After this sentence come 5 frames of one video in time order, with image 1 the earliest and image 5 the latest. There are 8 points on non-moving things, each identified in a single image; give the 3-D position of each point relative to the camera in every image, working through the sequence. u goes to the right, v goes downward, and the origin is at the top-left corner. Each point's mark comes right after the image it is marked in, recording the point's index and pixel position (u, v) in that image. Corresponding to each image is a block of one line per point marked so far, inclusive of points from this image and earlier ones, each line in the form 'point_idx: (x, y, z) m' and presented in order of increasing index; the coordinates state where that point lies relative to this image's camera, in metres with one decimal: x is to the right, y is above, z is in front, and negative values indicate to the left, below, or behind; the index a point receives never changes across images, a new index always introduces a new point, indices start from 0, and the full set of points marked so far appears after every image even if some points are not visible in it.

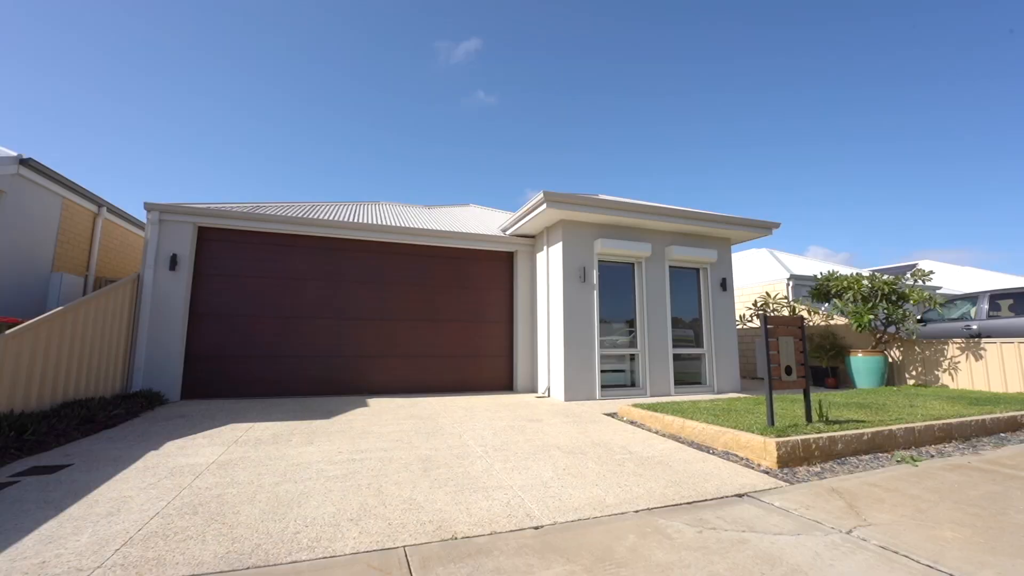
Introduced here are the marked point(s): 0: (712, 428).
0: (+2.1, -1.4, +4.5) m
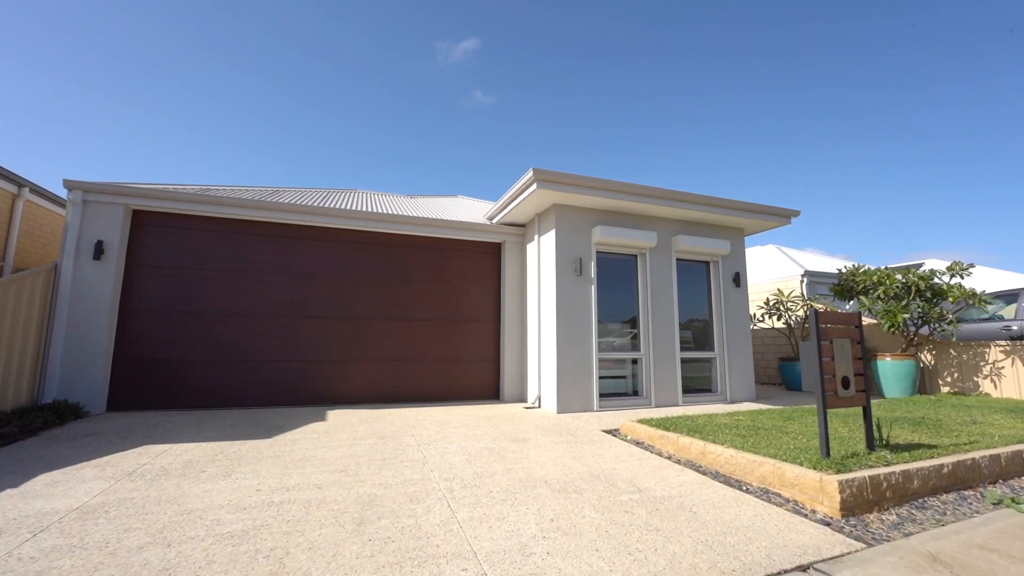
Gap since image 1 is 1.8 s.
0: (+1.9, -1.3, +3.5) m
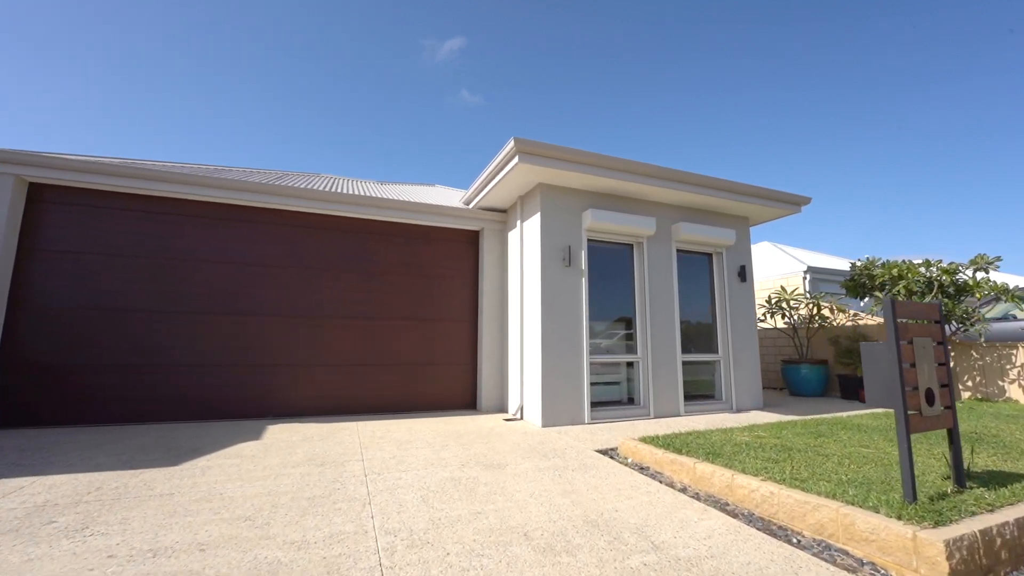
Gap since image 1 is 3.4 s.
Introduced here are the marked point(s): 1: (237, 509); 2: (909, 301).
0: (+1.7, -1.2, +2.6) m
1: (-1.8, -1.4, +2.9) m
2: (+2.2, -0.1, +2.5) m
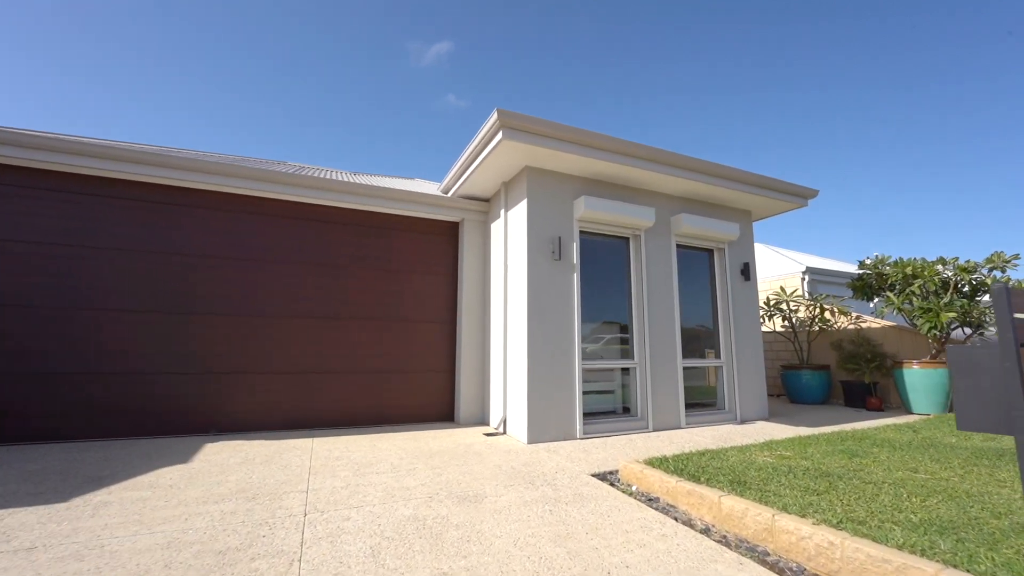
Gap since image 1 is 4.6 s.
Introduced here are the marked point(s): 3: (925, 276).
0: (+1.6, -1.2, +2.0) m
1: (-1.9, -1.4, +2.1) m
2: (+2.1, 0.0, +1.9) m
3: (+6.1, +0.2, +6.6) m
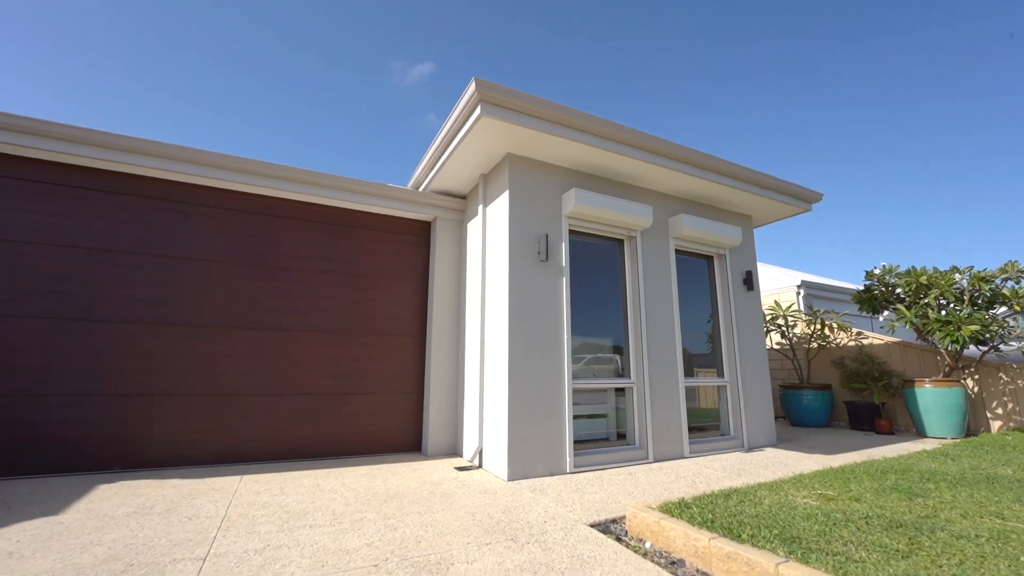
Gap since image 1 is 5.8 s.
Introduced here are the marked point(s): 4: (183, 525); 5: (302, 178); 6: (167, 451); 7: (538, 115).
0: (+1.5, -1.1, +1.3) m
1: (-2.0, -1.2, +1.2) m
2: (+2.1, +0.1, +1.2) m
3: (+5.9, 0.0, +6.1) m
4: (-2.1, -1.5, +2.8) m
5: (-2.4, +1.3, +5.1) m
6: (-3.4, -1.6, +4.3) m
7: (+0.2, +1.6, +4.2) m
